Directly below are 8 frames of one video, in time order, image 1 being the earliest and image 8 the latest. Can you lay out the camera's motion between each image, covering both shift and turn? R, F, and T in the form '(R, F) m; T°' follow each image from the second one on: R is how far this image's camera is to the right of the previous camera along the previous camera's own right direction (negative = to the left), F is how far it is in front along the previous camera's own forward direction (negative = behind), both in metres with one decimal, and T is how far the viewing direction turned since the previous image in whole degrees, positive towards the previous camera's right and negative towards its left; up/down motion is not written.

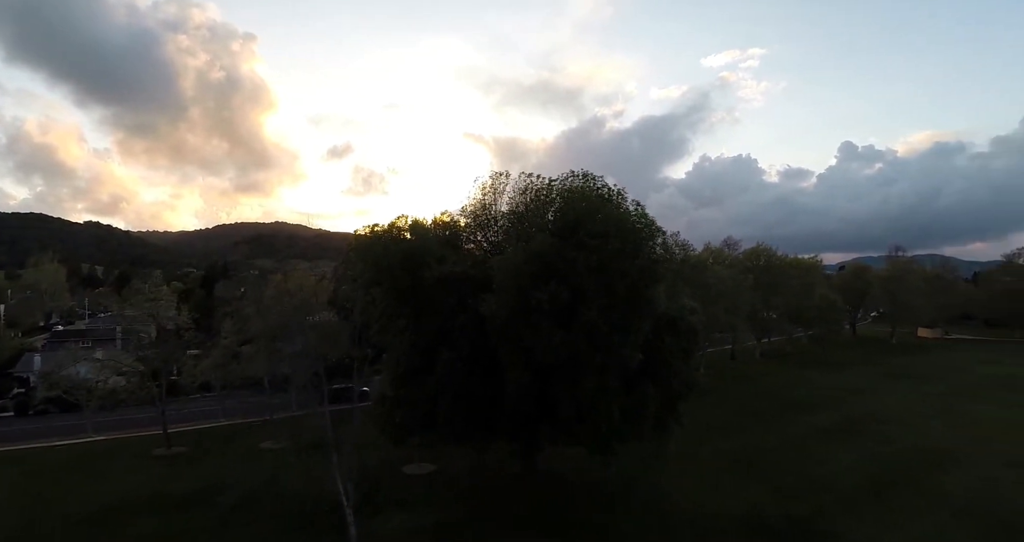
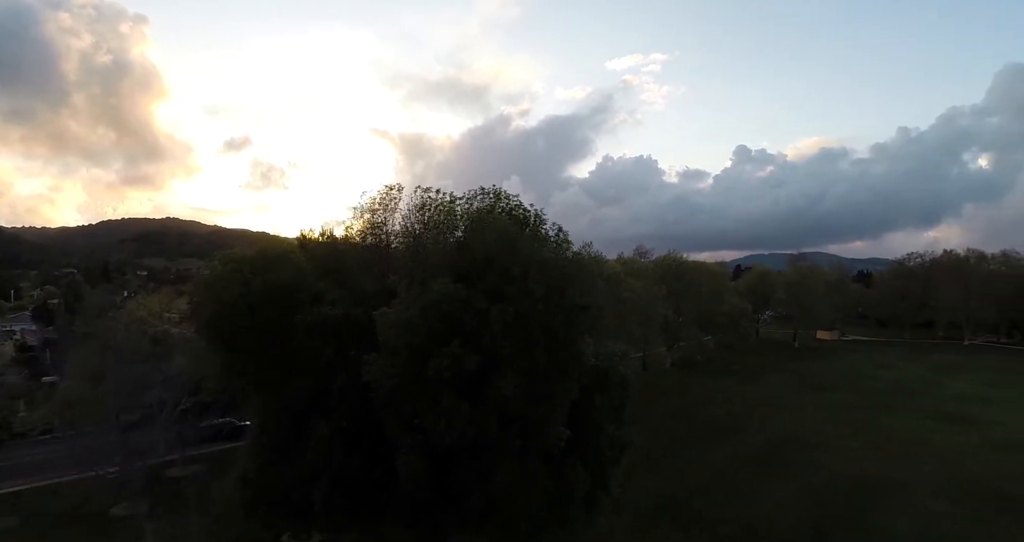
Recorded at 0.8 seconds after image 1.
(+0.4, +3.6) m; +9°
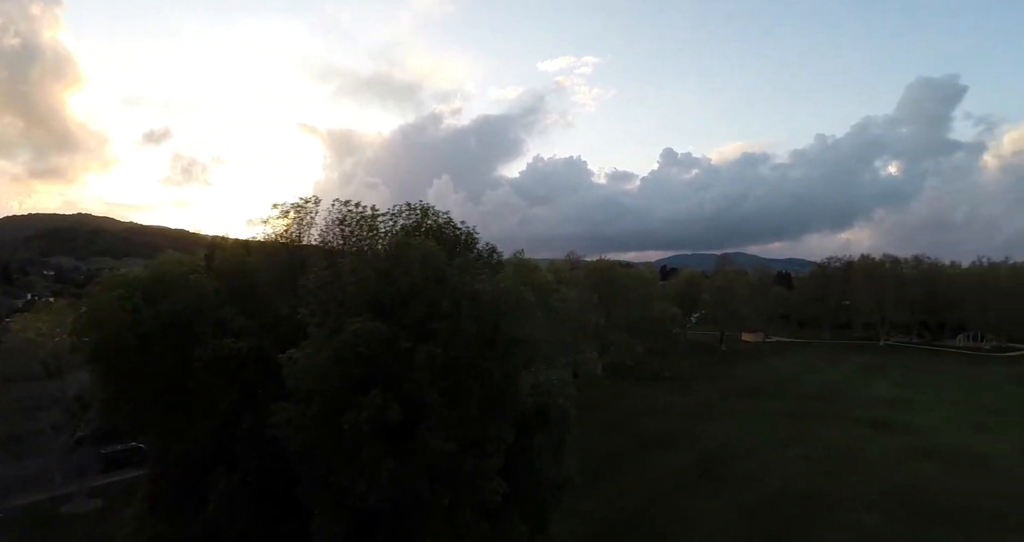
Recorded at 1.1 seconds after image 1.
(+0.1, +1.3) m; +6°
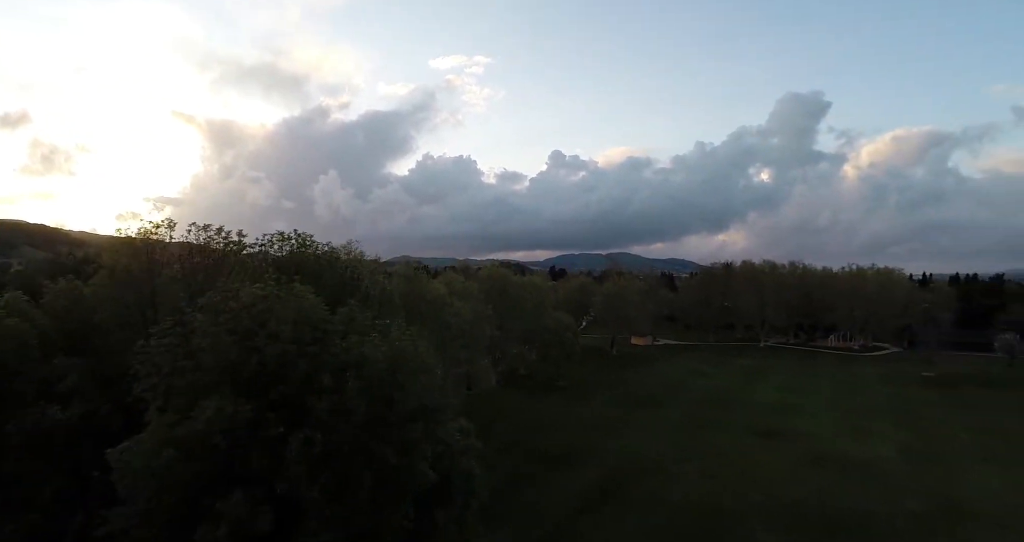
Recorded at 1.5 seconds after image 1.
(-0.1, +2.0) m; +10°
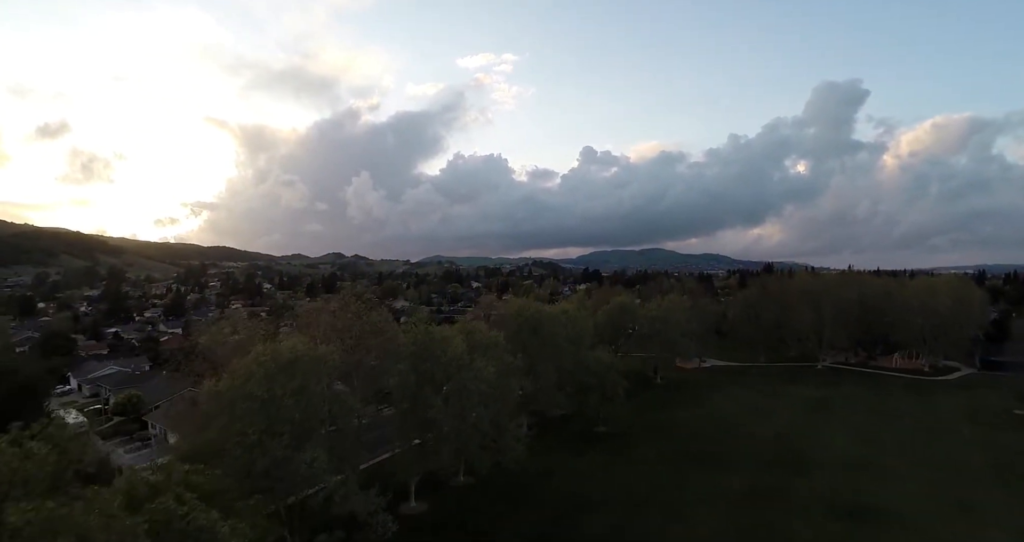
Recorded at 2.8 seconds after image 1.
(0.0, +4.8) m; -3°
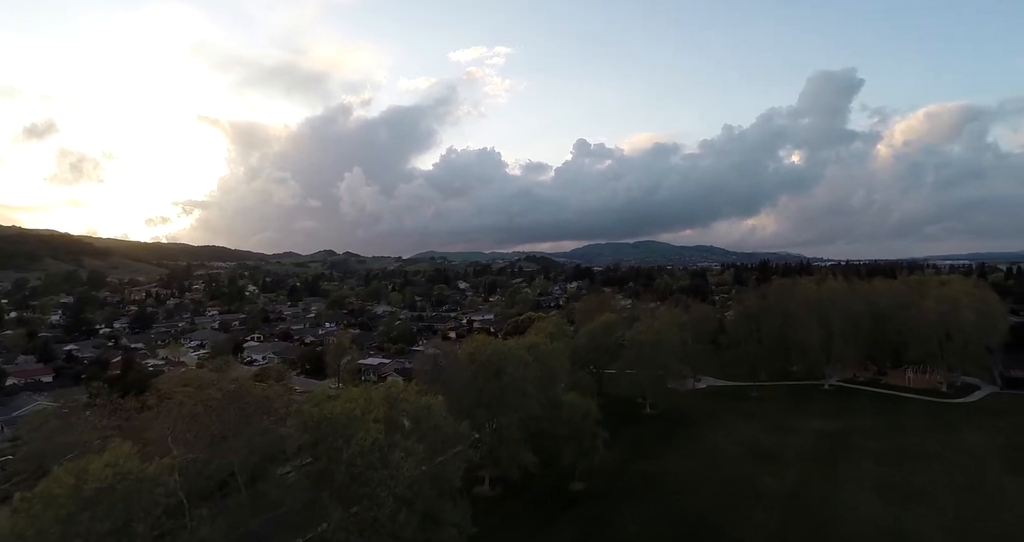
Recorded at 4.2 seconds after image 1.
(+2.2, +6.3) m; 0°
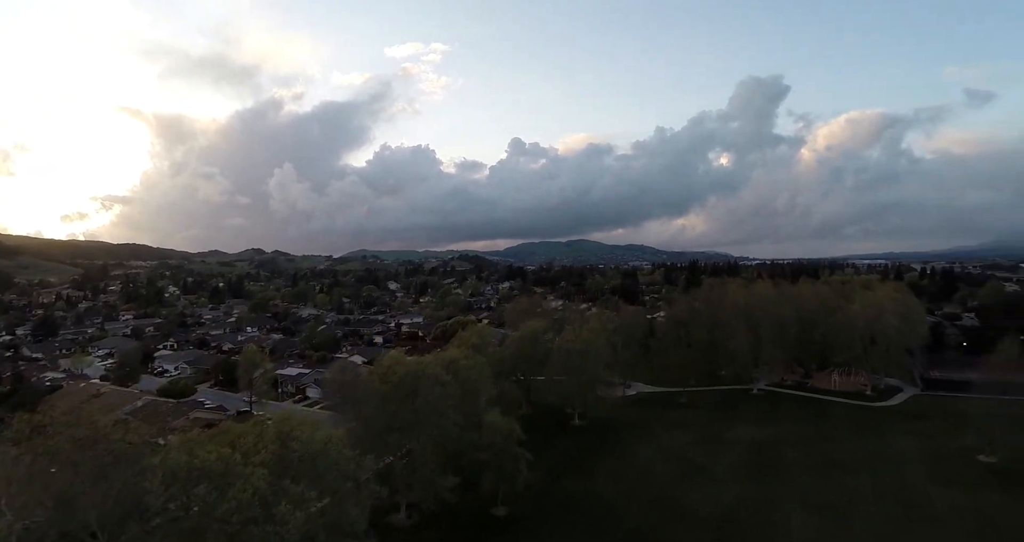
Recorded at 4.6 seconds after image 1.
(+1.4, +3.3) m; +6°
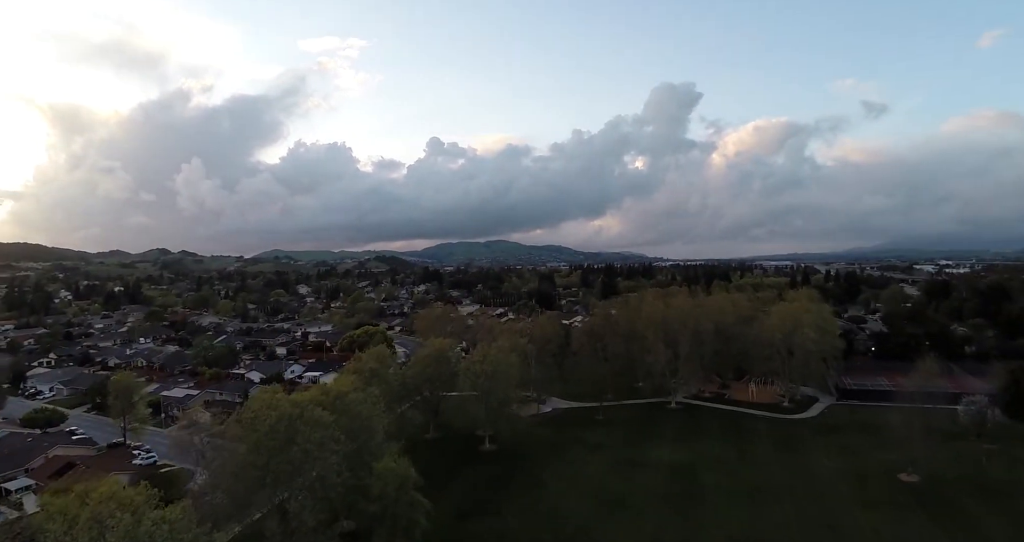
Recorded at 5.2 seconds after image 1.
(+1.4, +3.9) m; +7°
